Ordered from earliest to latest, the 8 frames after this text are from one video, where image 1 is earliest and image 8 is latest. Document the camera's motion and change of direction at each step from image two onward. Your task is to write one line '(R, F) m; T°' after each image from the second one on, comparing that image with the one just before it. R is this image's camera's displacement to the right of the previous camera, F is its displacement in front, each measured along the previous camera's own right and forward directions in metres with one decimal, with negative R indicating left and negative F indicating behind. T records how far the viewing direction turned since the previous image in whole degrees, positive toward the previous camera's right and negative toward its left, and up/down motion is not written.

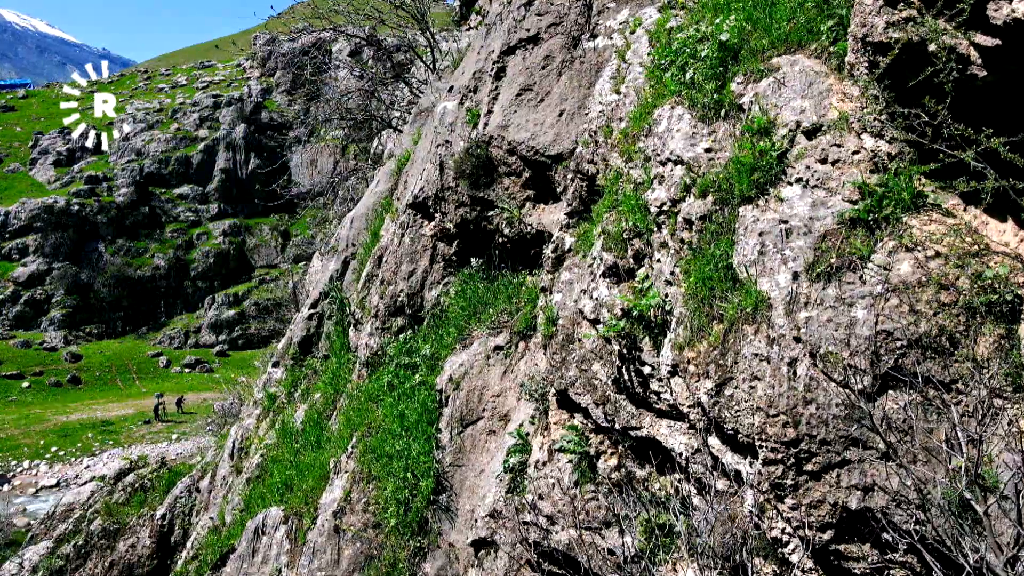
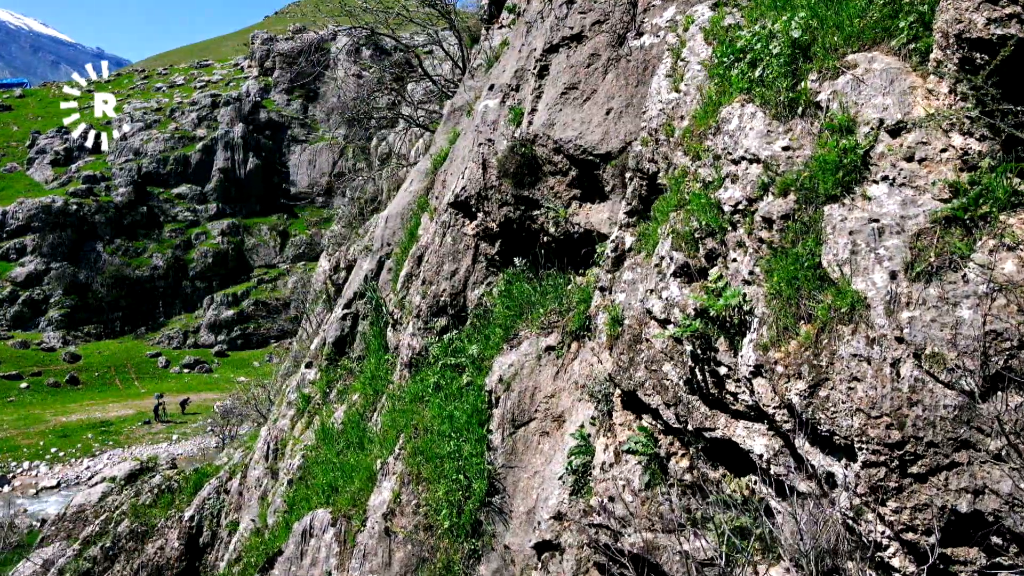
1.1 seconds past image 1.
(-0.5, +0.1) m; 0°
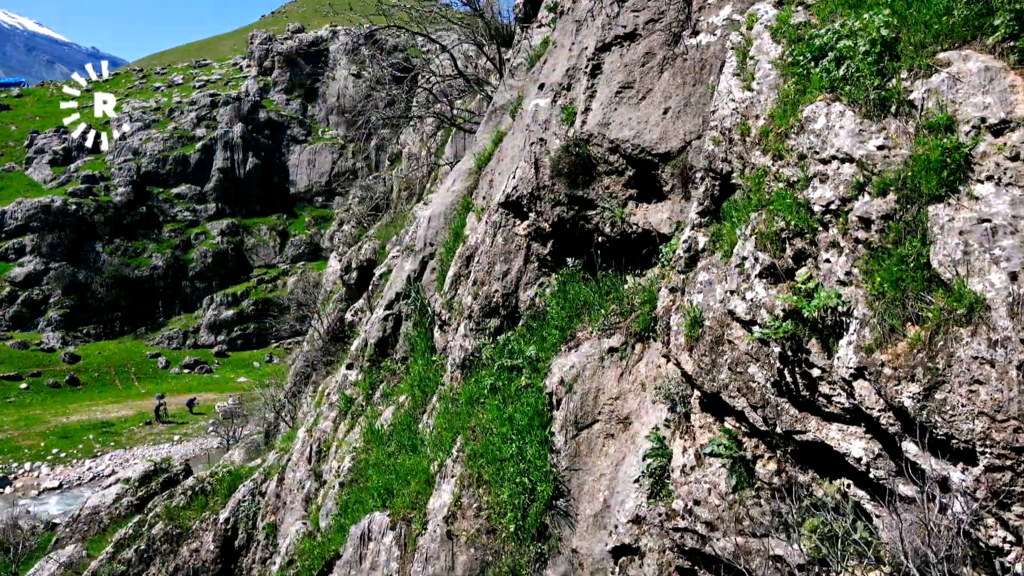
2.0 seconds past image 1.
(-0.6, +0.1) m; 0°
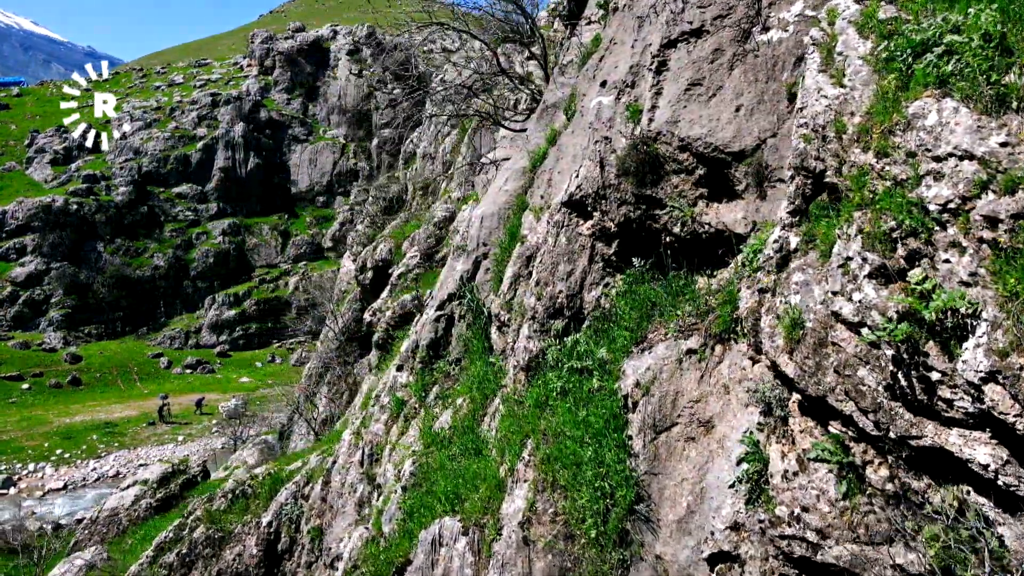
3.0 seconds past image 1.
(-0.7, +0.1) m; 0°
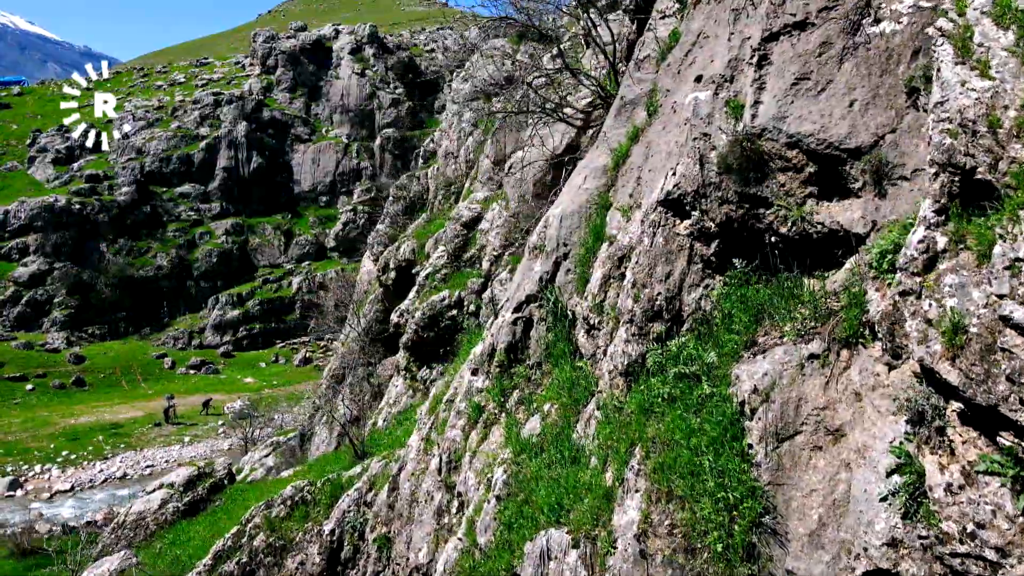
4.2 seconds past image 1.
(-1.1, +0.3) m; 0°
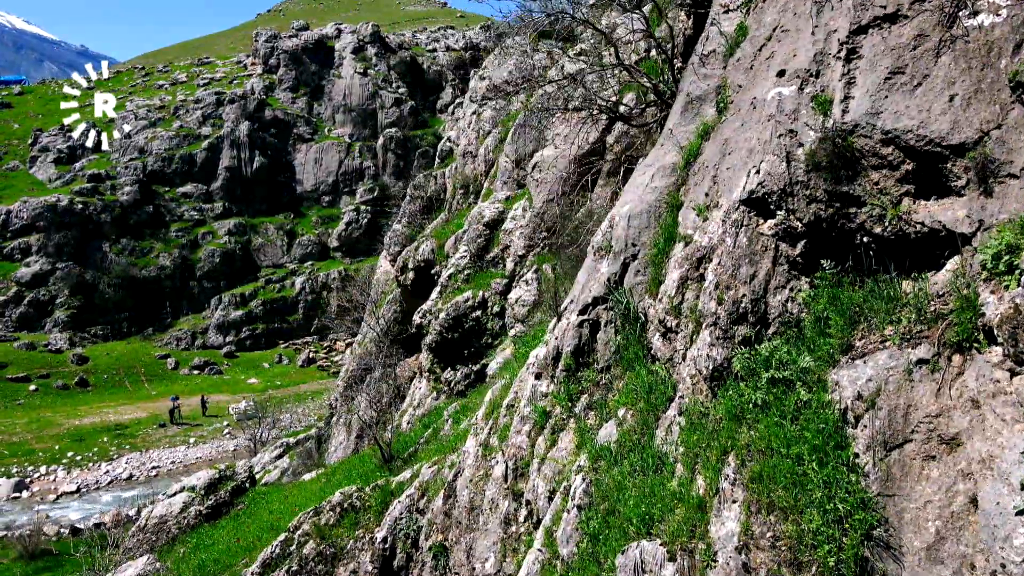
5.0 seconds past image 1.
(-0.9, +0.3) m; 0°
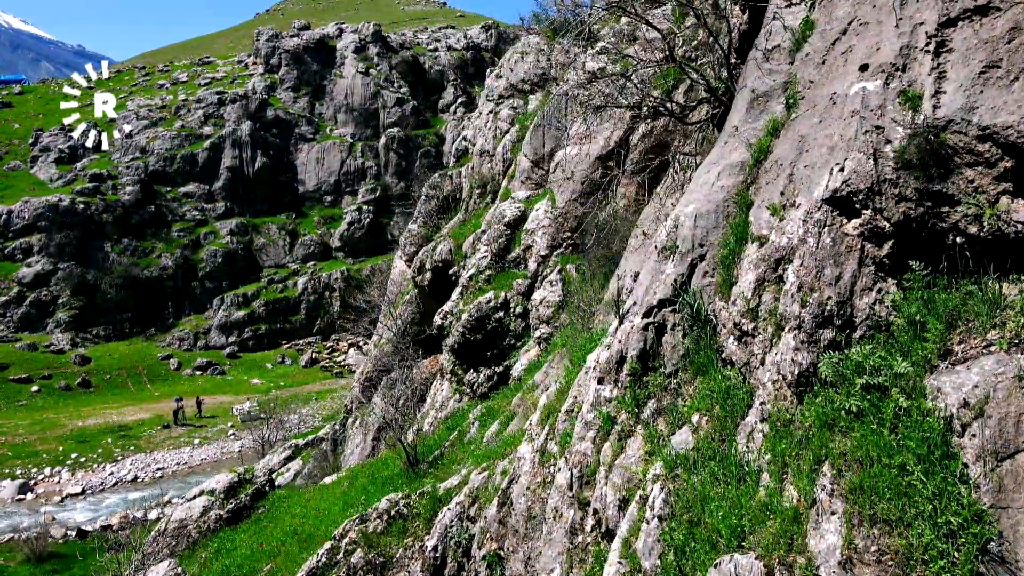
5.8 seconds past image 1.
(-0.8, +0.3) m; 0°
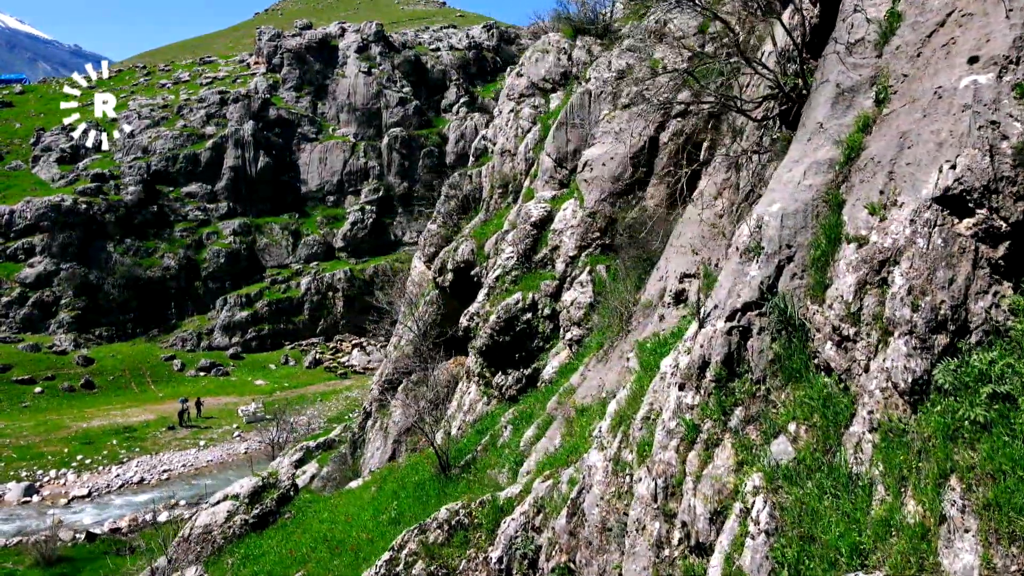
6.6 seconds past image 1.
(-1.0, +0.4) m; 0°
